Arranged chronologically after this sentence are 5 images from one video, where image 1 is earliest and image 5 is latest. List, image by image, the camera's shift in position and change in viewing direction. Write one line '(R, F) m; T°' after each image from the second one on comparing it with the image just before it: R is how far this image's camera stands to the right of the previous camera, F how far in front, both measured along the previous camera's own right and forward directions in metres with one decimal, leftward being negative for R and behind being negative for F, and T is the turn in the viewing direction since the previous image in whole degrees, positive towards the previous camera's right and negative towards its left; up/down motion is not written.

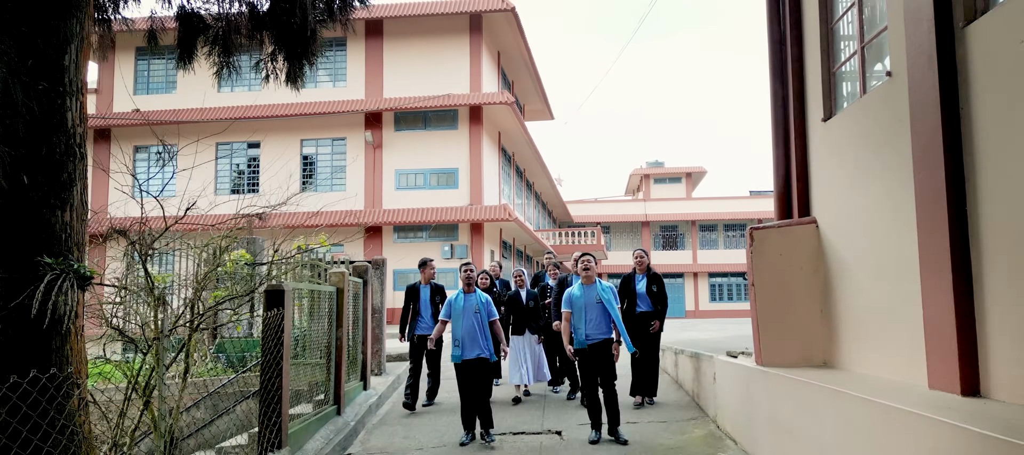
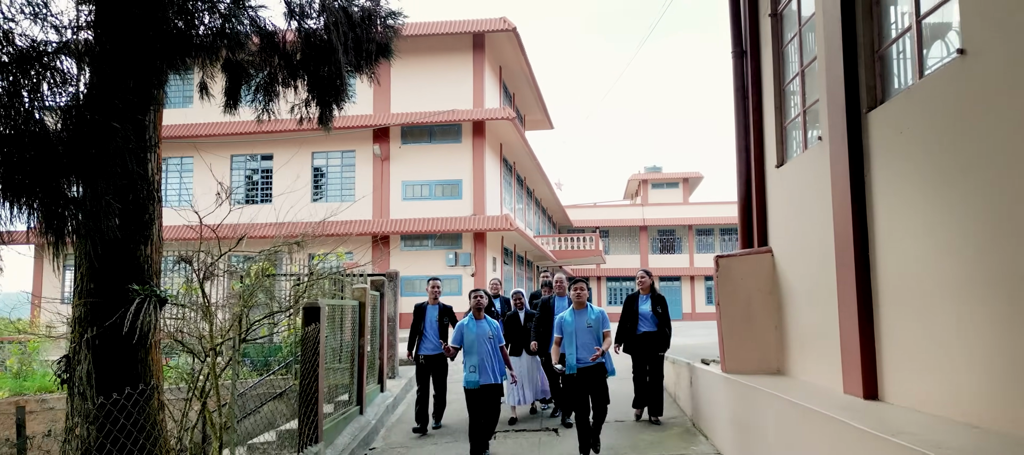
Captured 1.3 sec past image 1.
(0.0, -0.8) m; 0°
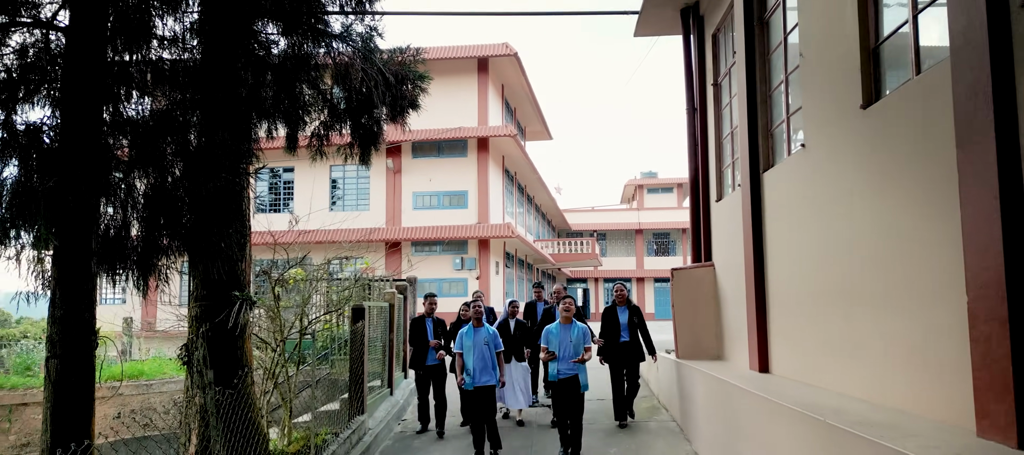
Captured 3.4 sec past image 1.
(0.0, -1.5) m; 0°
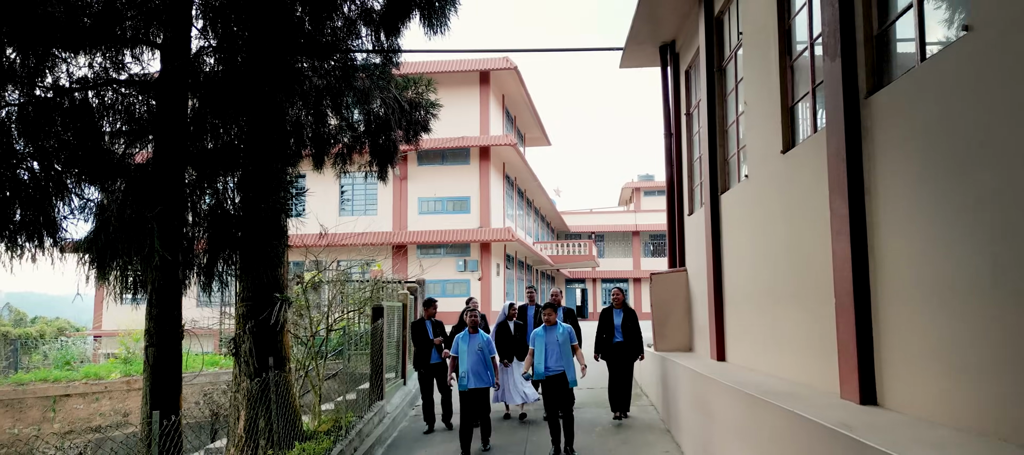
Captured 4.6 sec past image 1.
(0.0, -1.0) m; 0°
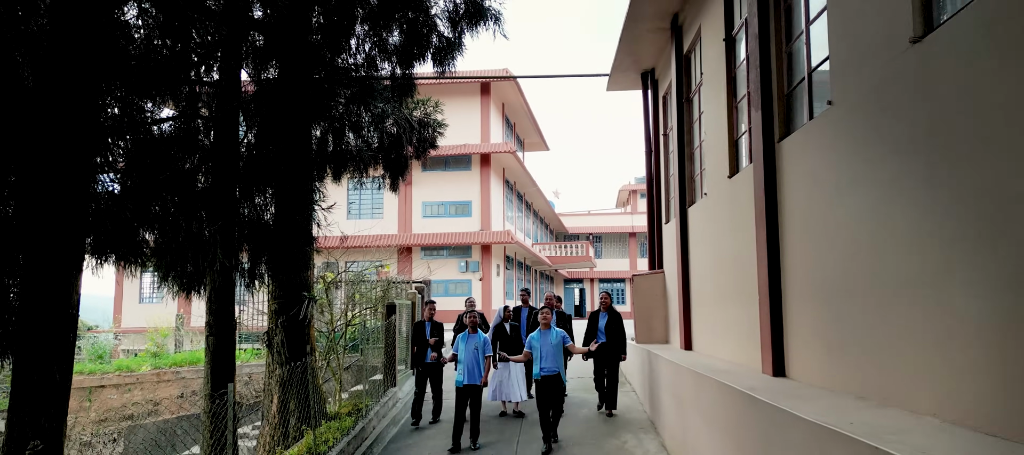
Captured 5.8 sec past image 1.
(0.0, -1.0) m; 0°
